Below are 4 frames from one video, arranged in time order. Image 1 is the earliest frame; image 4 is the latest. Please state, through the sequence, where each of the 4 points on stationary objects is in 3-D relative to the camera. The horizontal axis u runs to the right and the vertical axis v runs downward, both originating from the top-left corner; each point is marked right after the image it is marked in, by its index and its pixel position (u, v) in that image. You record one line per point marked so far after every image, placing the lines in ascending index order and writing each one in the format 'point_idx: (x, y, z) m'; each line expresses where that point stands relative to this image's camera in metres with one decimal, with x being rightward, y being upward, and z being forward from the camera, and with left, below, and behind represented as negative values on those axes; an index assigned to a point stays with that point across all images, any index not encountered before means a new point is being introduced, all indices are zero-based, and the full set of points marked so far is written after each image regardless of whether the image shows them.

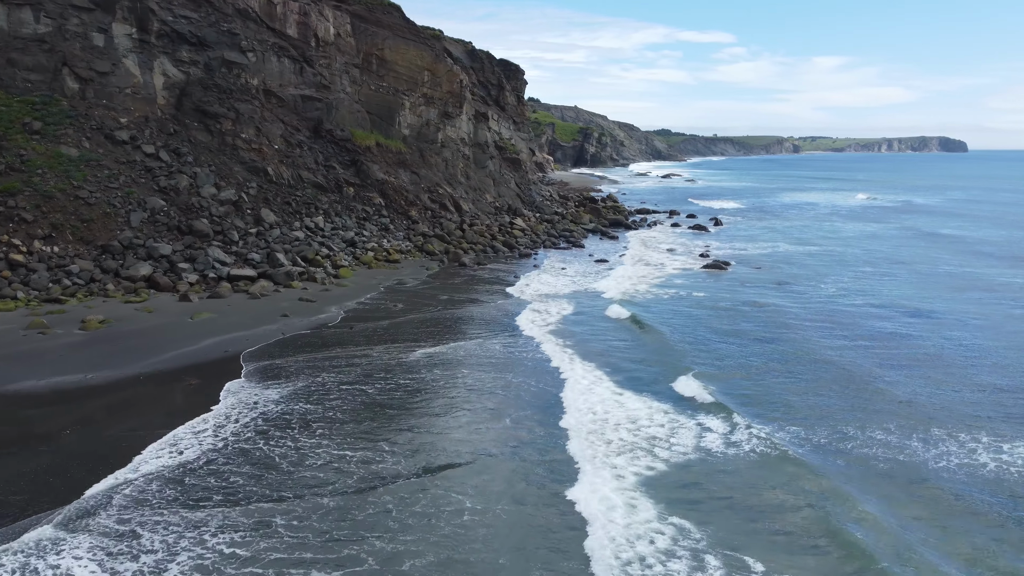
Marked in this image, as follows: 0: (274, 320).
0: (-5.7, -0.8, +19.5) m
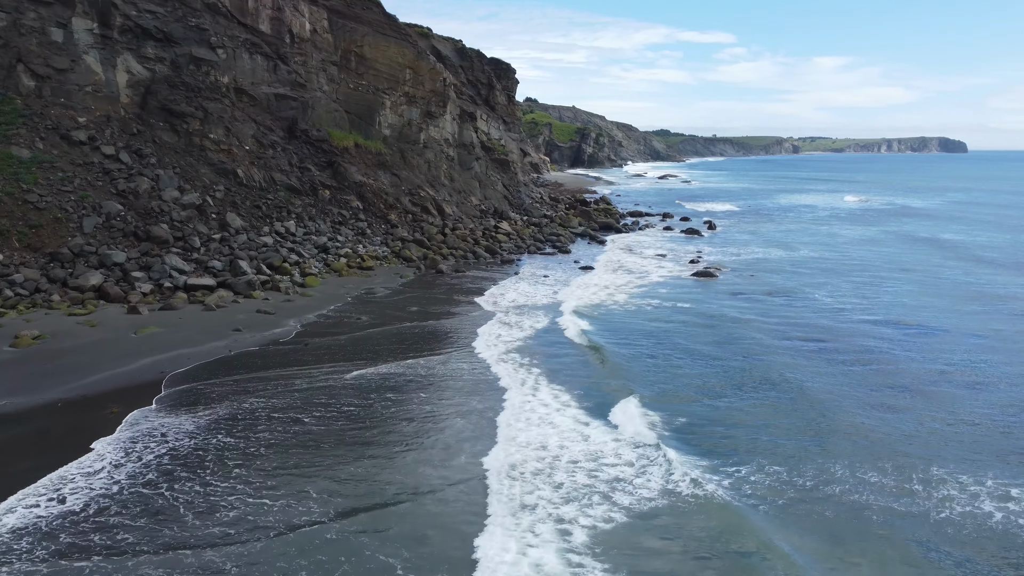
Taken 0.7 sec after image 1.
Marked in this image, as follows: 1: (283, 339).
0: (-6.4, -1.1, +18.0) m
1: (-5.1, -1.1, +17.9) m
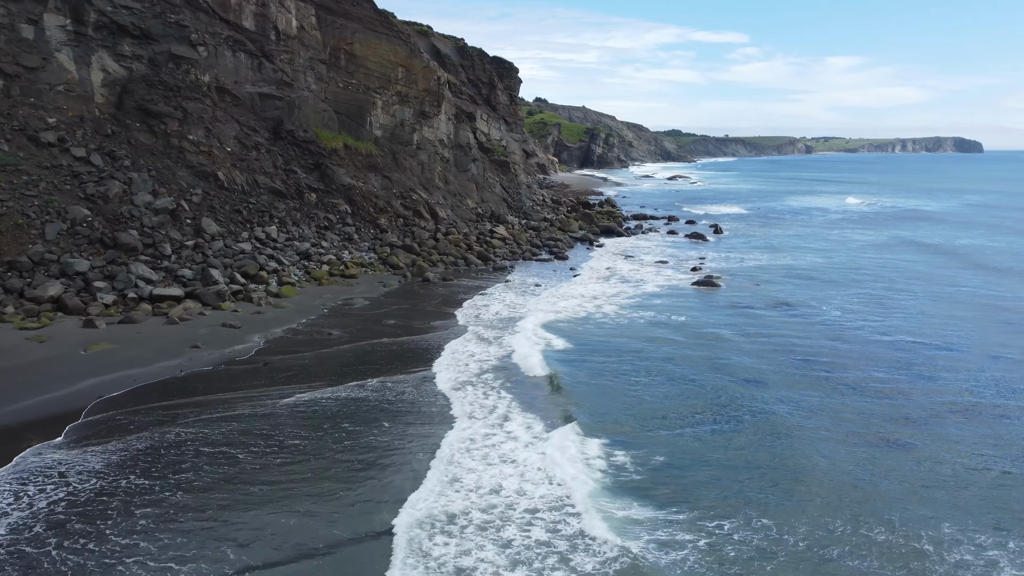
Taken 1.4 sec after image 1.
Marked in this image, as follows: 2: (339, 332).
0: (-6.8, -1.3, +16.7) m
1: (-5.5, -1.4, +16.5) m
2: (-4.0, -1.0, +18.8) m
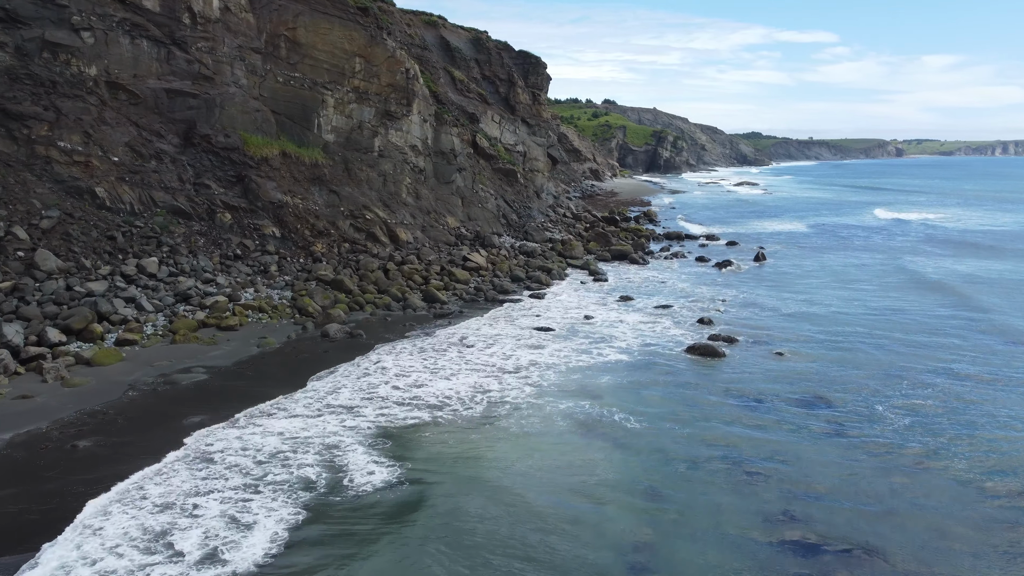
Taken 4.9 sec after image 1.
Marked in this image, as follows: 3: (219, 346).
0: (-9.3, -2.6, +10.5) m
1: (-8.1, -2.7, +10.3) m
2: (-6.4, -2.4, +12.4) m
3: (-6.5, -1.3, +18.1) m
